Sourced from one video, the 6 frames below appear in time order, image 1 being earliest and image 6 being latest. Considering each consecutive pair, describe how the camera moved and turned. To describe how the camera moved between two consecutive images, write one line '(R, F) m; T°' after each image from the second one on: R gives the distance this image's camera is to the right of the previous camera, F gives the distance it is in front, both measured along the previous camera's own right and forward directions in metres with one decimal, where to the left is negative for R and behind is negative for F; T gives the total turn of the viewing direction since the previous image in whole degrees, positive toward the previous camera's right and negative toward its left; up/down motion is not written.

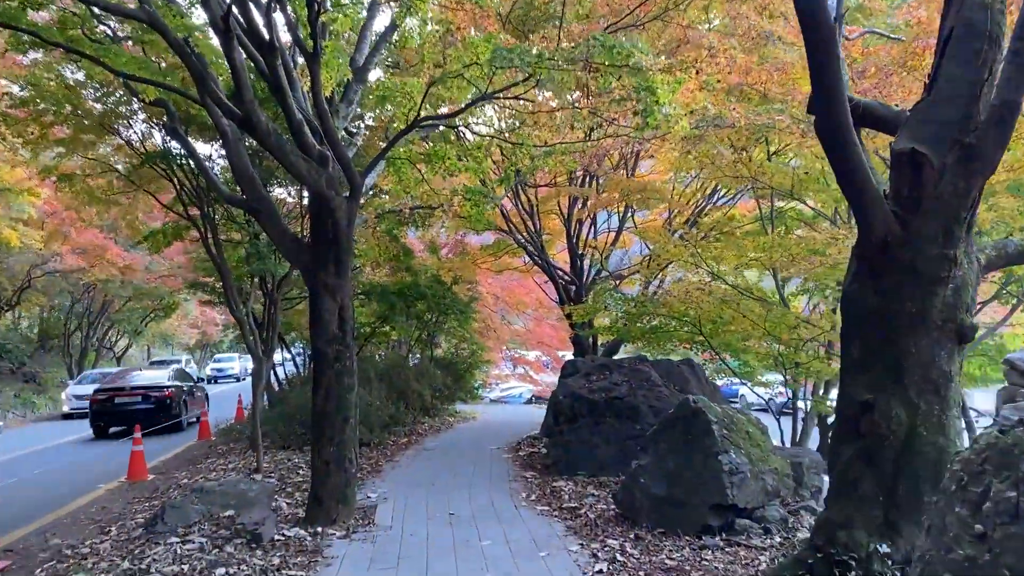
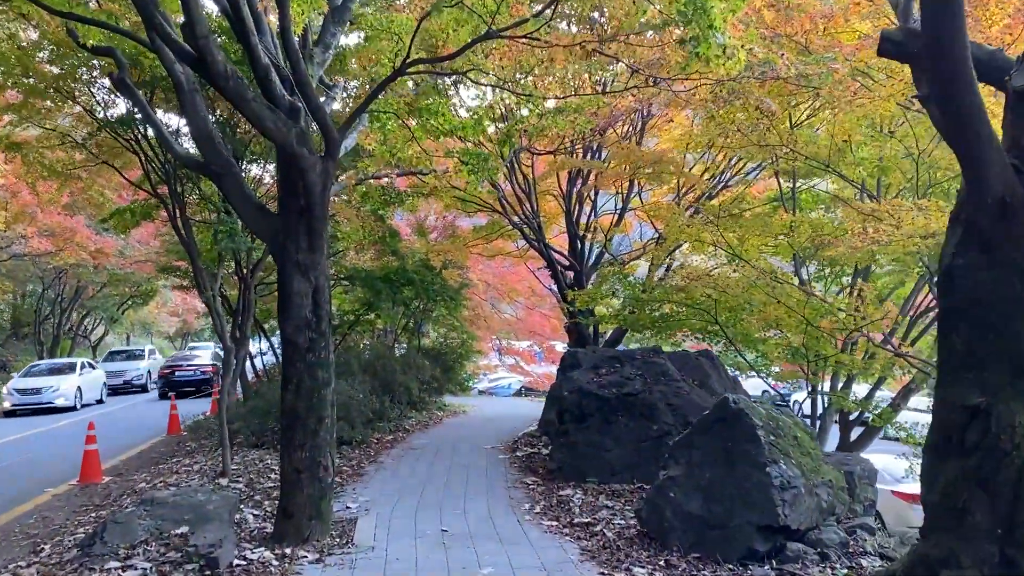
(-0.1, +0.9) m; +1°
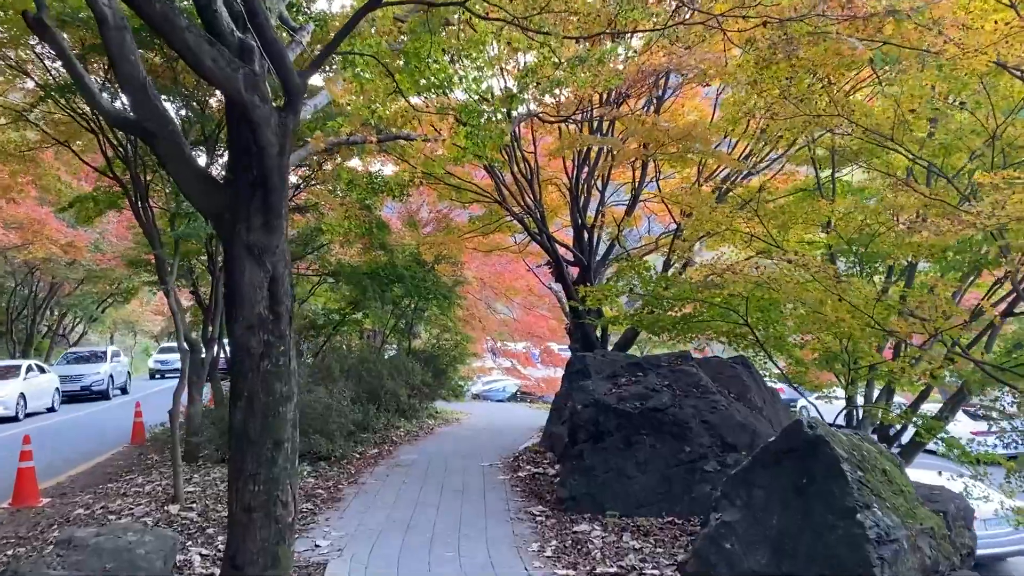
(-0.1, +1.1) m; 0°
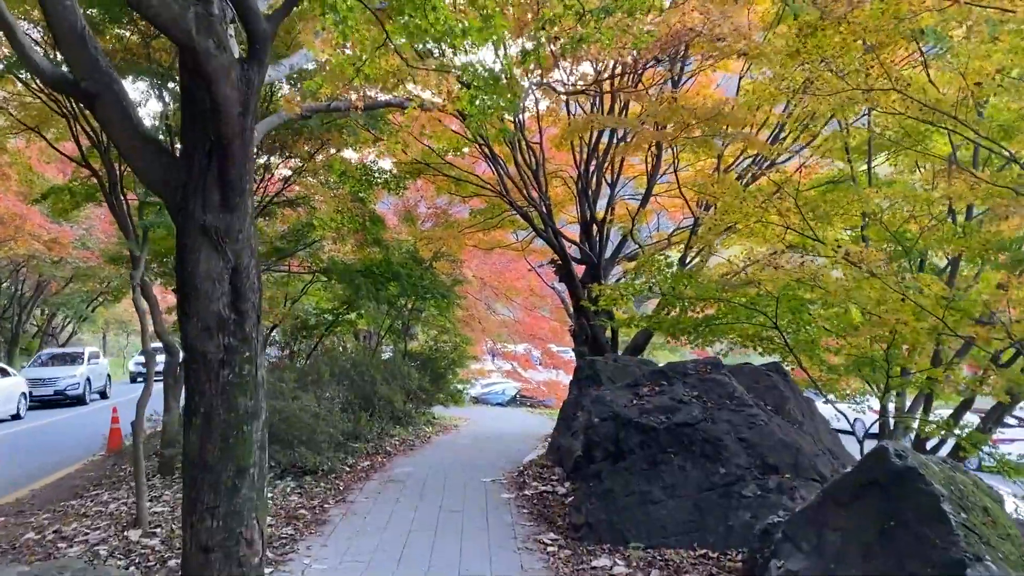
(-0.1, +0.7) m; 0°
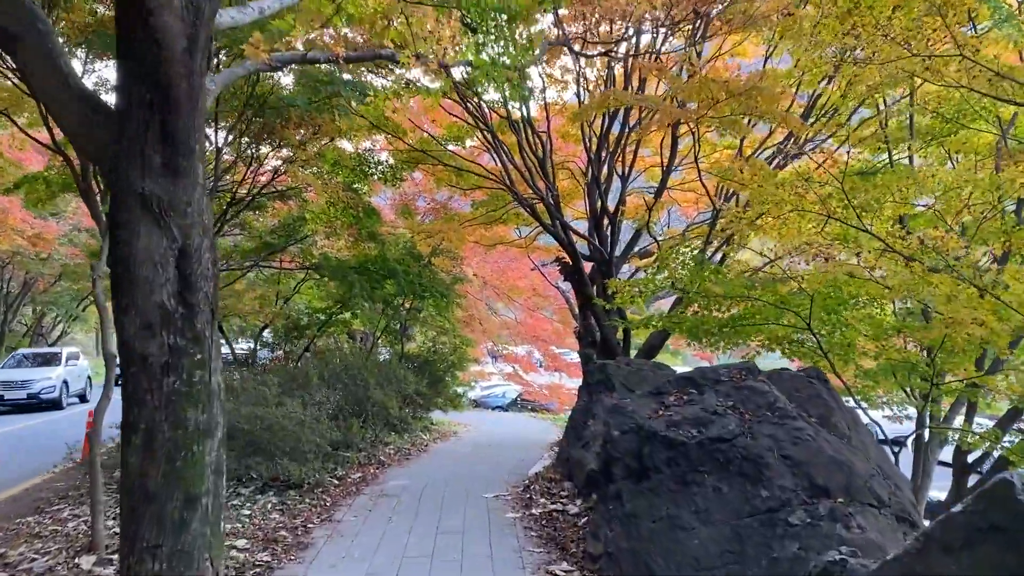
(-0.1, +0.7) m; 0°
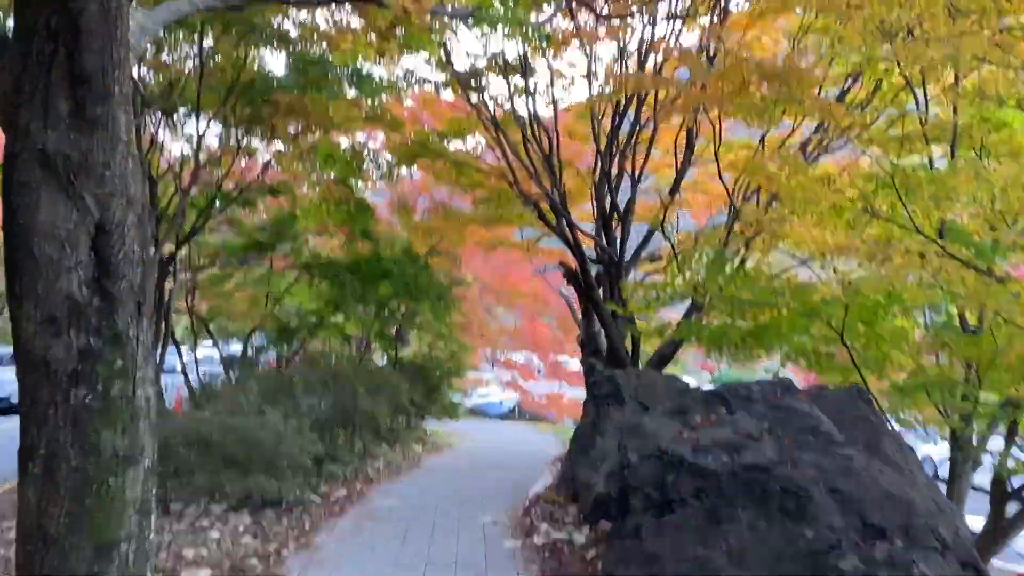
(0.0, +0.6) m; 0°
